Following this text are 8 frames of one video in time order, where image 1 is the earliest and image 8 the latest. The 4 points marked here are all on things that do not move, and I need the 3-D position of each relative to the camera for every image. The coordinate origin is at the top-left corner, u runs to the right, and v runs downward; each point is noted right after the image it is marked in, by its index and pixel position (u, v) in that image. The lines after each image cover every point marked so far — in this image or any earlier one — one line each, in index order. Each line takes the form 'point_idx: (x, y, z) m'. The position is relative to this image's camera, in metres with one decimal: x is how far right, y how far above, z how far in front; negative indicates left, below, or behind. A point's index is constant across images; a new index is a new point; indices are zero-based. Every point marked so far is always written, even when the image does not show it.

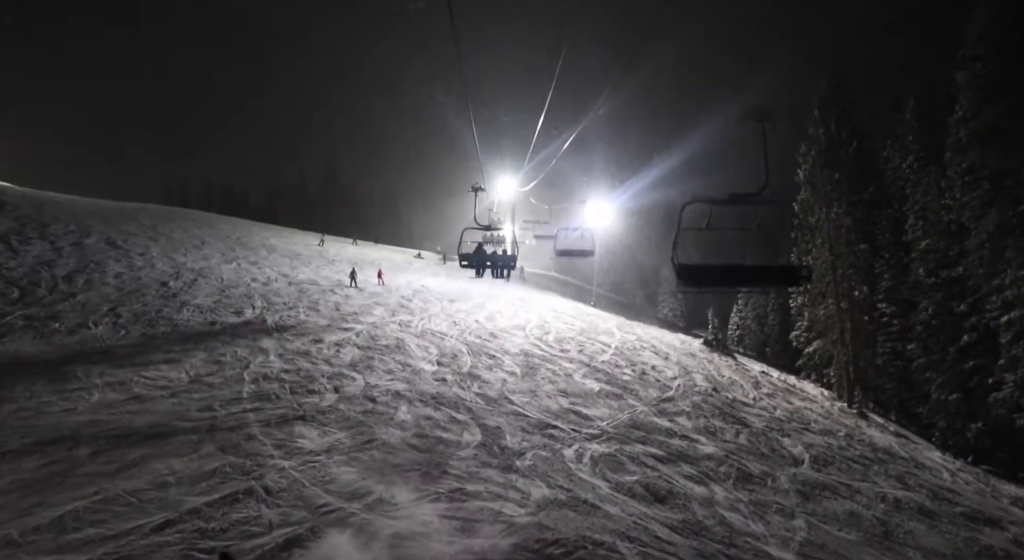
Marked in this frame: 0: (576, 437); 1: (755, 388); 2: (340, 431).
0: (+1.3, -3.2, +11.0) m
1: (+7.4, -3.3, +16.5) m
2: (-3.2, -2.8, +10.1) m
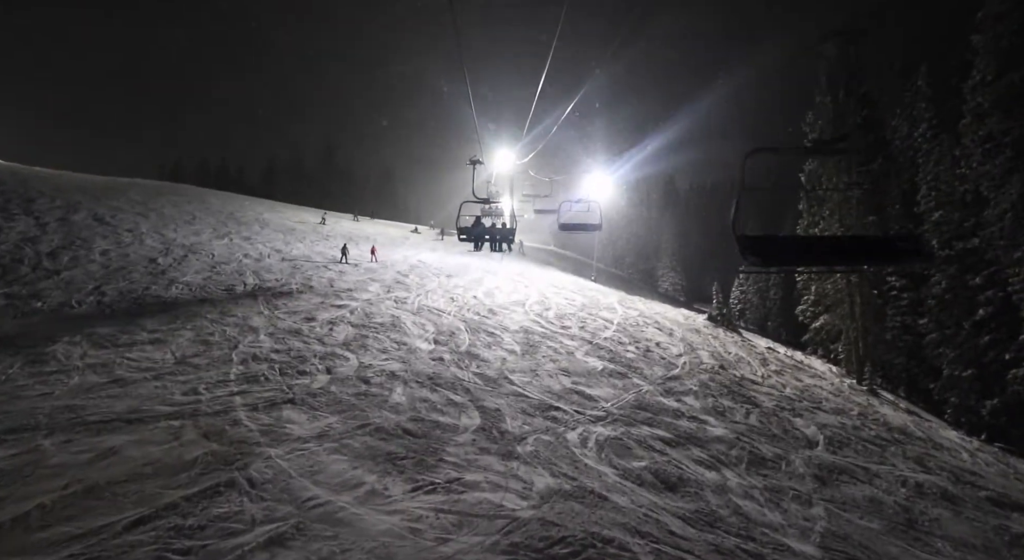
0: (+1.3, -2.7, +10.5) m
1: (+7.4, -2.5, +16.0) m
2: (-3.2, -2.4, +9.6) m
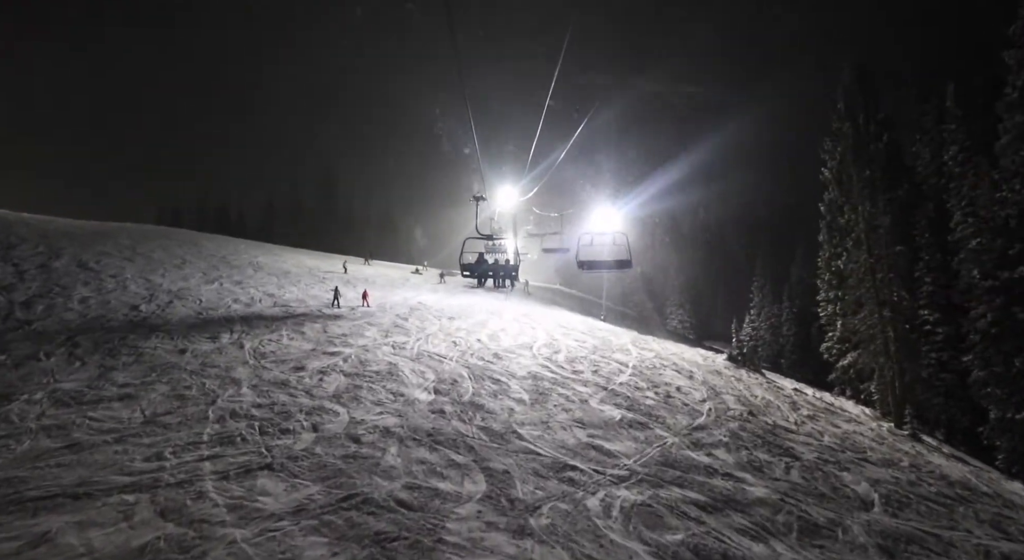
0: (+1.5, -3.4, +9.2) m
1: (+7.6, -3.5, +14.6) m
2: (-3.0, -3.1, +8.3) m
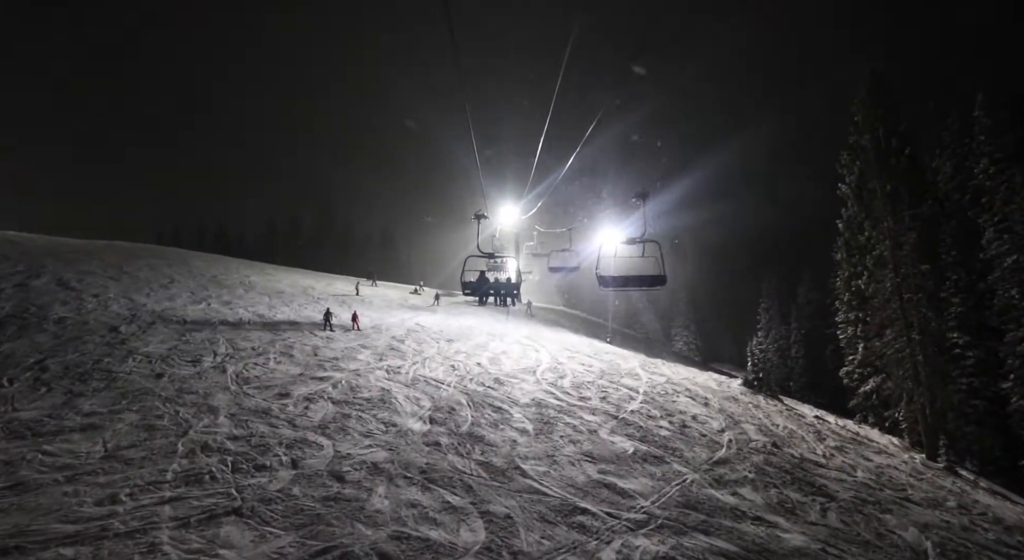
0: (+1.5, -3.7, +8.0) m
1: (+7.7, -4.0, +13.5) m
2: (-3.0, -3.4, +7.2) m
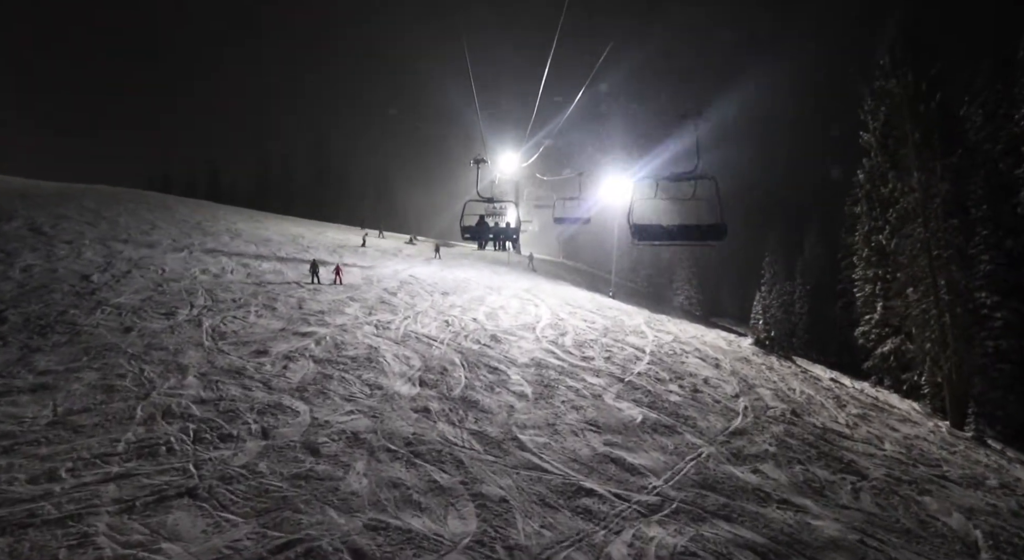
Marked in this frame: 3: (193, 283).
0: (+1.5, -3.1, +7.1) m
1: (+7.6, -3.0, +12.5) m
2: (-3.0, -2.7, +6.2) m
3: (-10.2, -0.1, +17.2) m
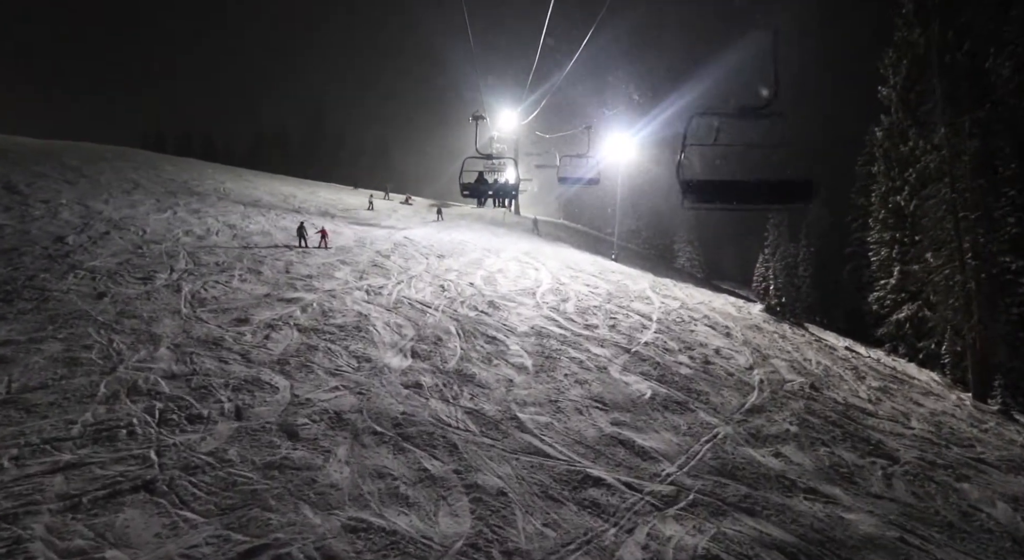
0: (+1.5, -2.7, +6.3) m
1: (+7.6, -2.2, +11.8) m
2: (-3.1, -2.4, +5.4) m
3: (-10.2, +1.0, +16.2) m
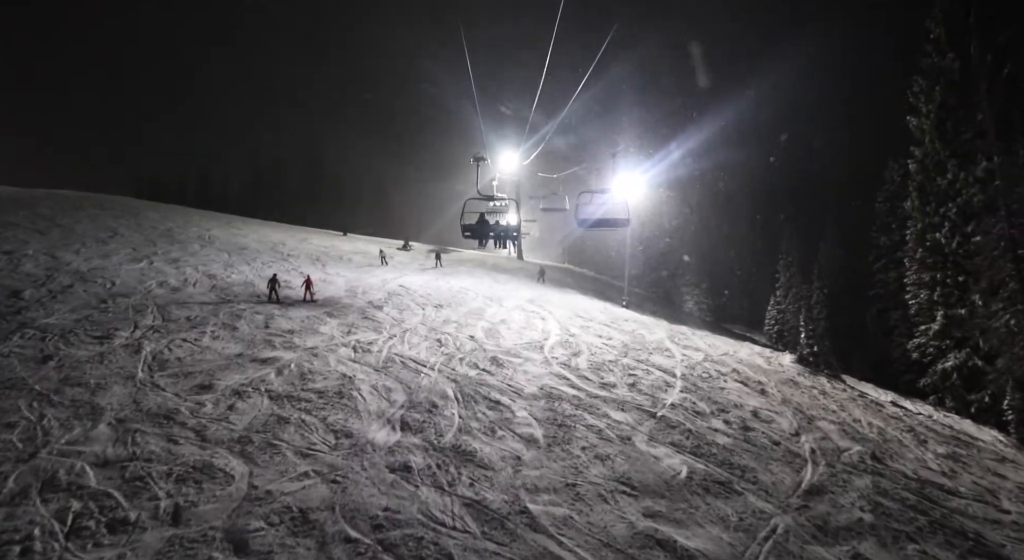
0: (+1.6, -3.2, +4.7) m
1: (+7.7, -3.1, +10.1) m
2: (-2.9, -3.0, +3.8) m
3: (-10.1, -0.5, +14.8) m
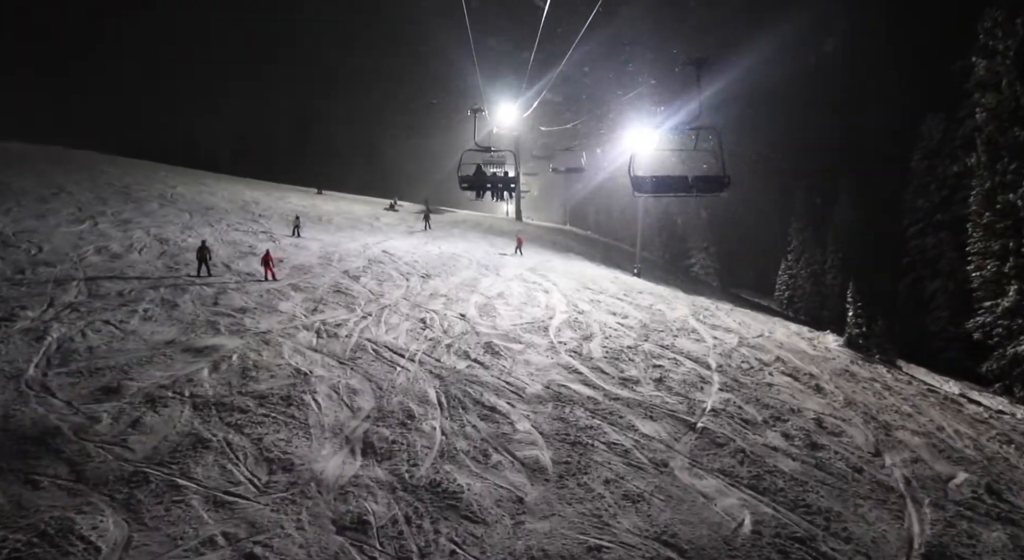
0: (+1.6, -3.2, +2.5) m
1: (+7.7, -2.7, +7.9) m
2: (-2.9, -3.0, +1.6) m
3: (-10.1, +0.3, +12.4) m
